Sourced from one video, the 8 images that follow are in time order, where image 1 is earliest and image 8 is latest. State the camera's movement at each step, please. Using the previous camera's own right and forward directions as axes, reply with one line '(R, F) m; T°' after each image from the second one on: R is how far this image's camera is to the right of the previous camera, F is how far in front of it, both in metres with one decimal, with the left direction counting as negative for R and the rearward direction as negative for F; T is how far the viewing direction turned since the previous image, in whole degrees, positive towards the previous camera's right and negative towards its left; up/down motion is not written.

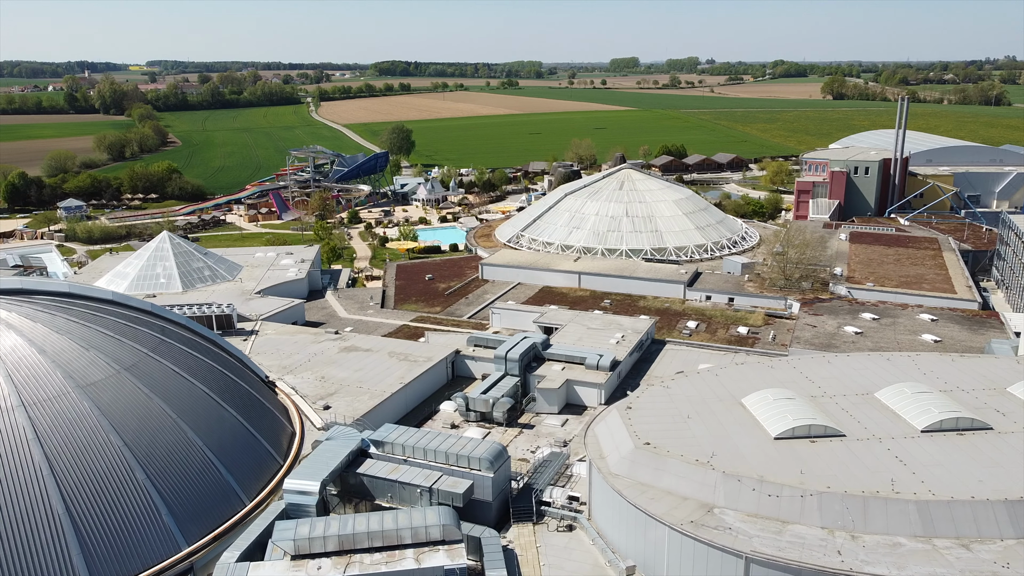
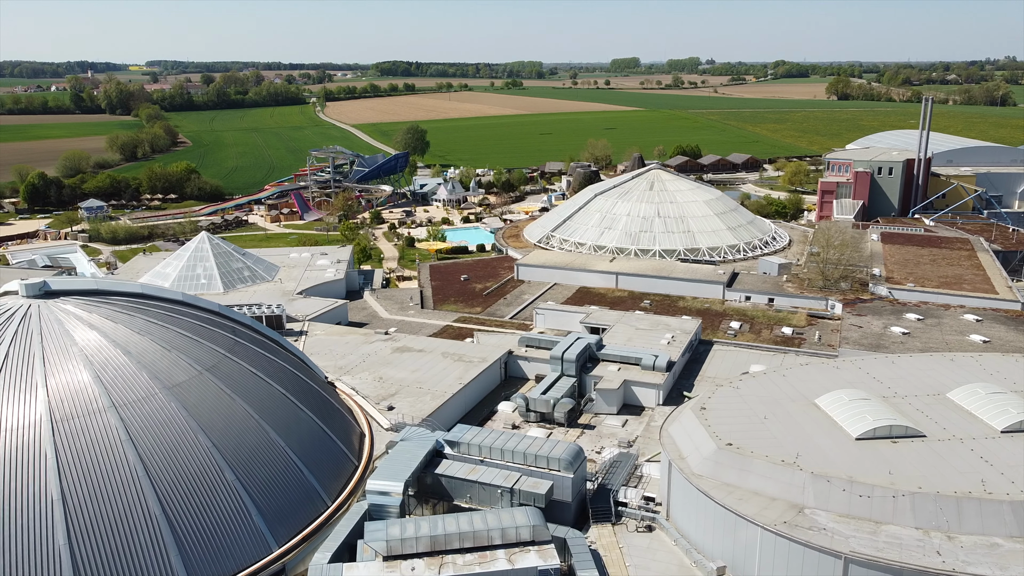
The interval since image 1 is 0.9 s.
(-1.3, 0.0) m; 0°
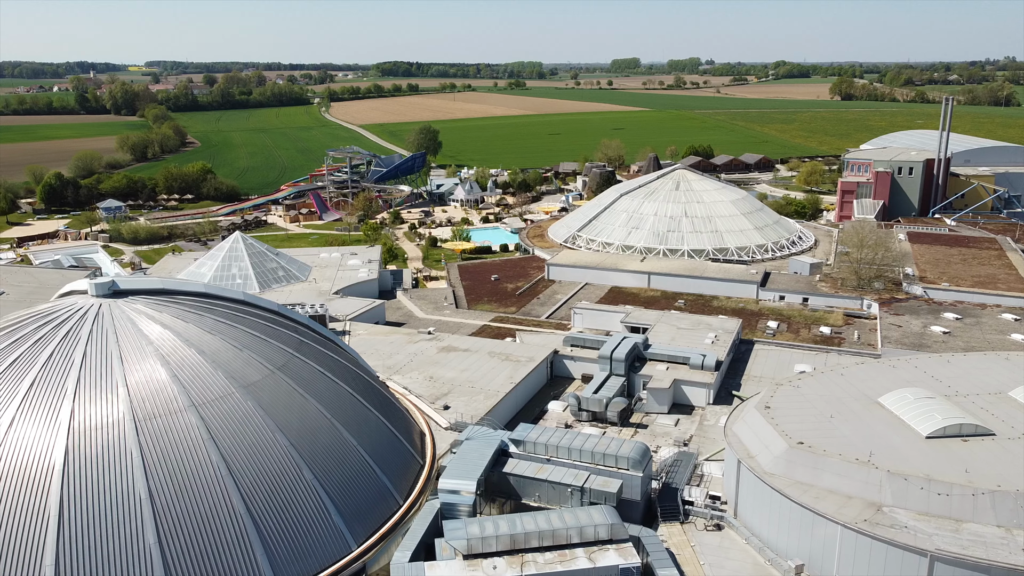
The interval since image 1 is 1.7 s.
(-1.1, 0.0) m; 0°
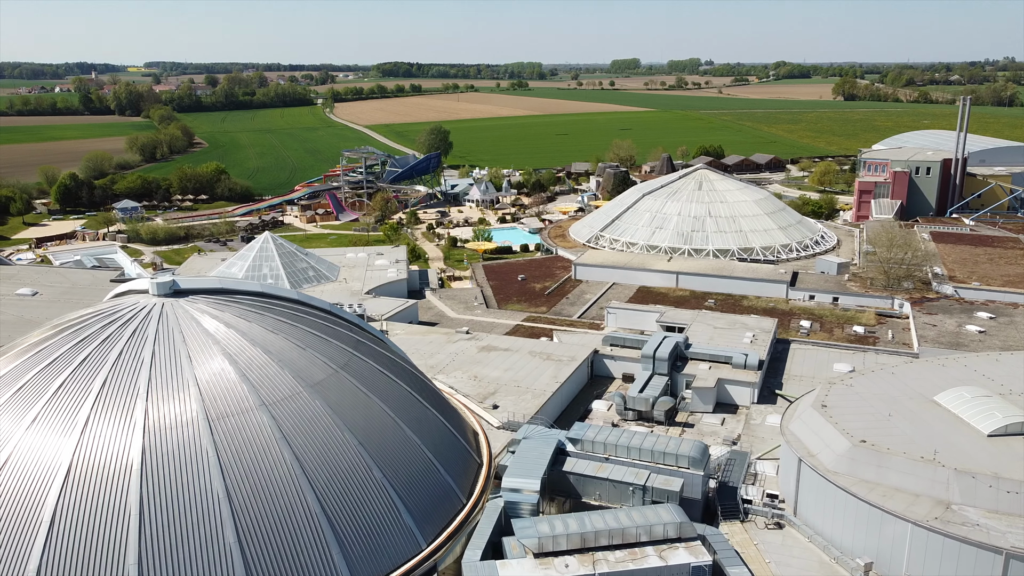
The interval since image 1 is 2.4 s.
(-1.0, 0.0) m; 0°
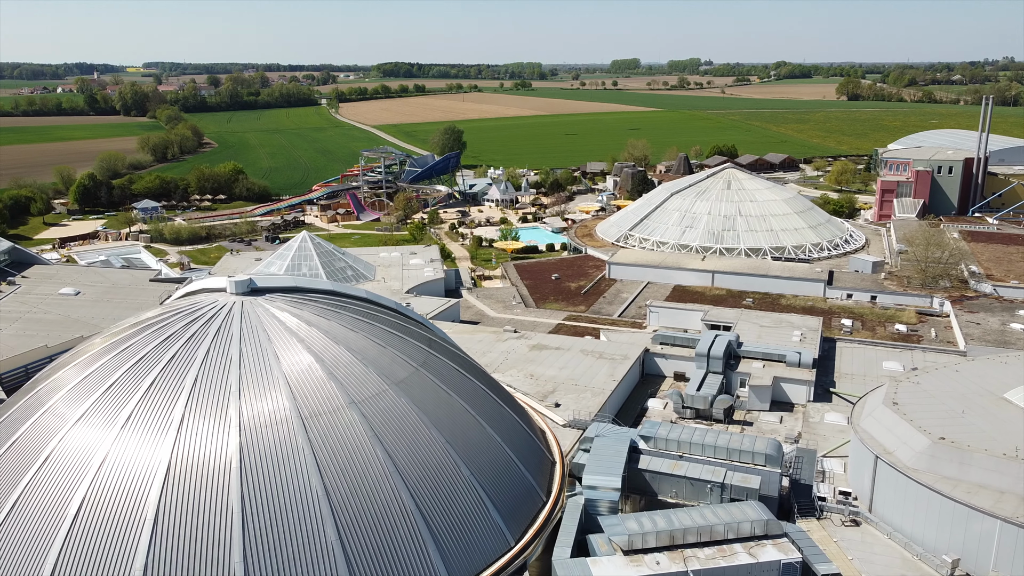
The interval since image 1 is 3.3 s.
(-1.2, 0.0) m; 0°
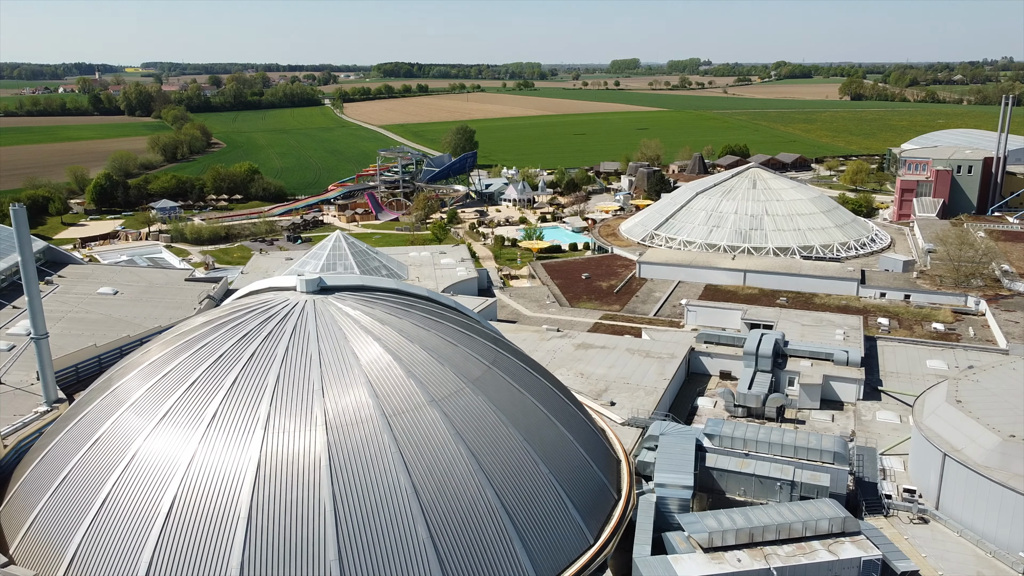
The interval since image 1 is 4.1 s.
(-1.1, 0.0) m; 0°
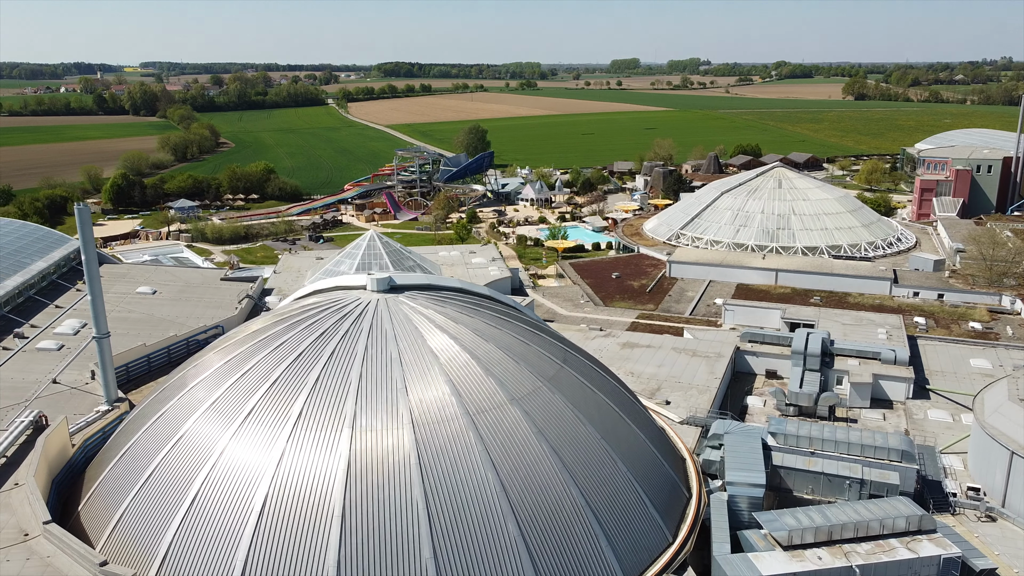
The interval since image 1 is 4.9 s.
(-1.1, 0.0) m; 0°
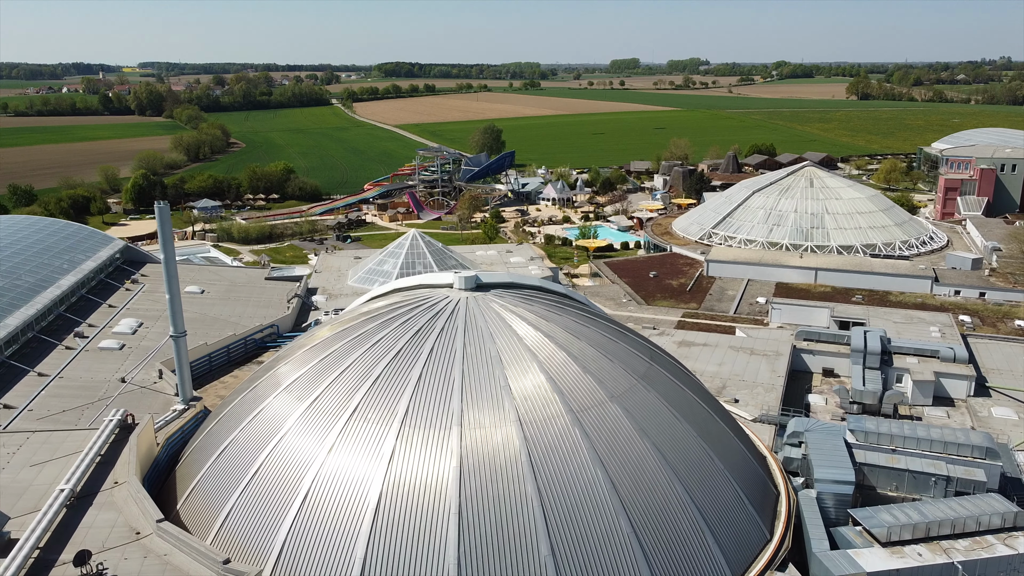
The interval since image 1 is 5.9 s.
(-1.4, 0.0) m; 0°
